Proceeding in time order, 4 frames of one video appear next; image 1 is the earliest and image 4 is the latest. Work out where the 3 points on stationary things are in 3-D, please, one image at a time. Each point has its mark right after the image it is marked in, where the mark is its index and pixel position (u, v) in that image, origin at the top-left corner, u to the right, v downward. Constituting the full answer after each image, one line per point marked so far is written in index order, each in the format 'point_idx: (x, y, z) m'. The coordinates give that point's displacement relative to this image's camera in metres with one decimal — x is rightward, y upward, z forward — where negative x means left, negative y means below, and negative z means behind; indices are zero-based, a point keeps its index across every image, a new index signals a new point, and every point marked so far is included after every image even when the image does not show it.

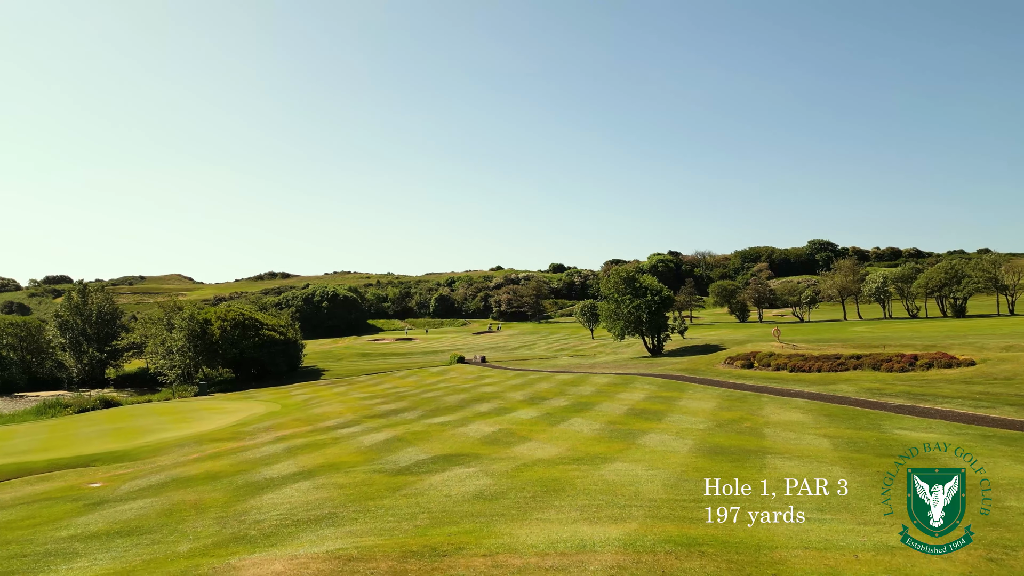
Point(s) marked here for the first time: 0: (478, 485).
0: (-0.8, -4.6, +10.9) m
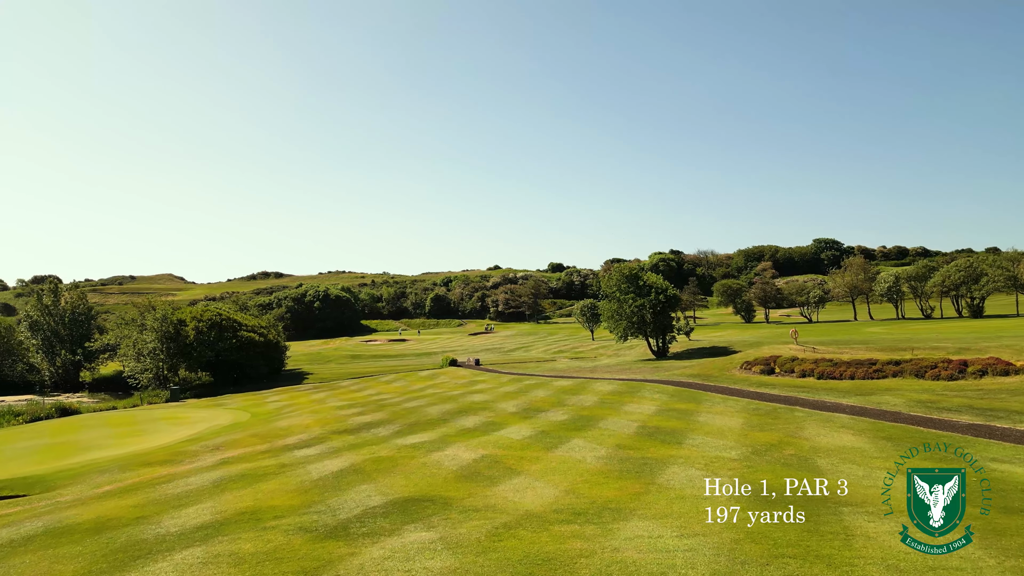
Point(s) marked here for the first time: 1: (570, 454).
0: (-1.3, -4.4, +7.3) m
1: (+1.8, -5.3, +14.9) m
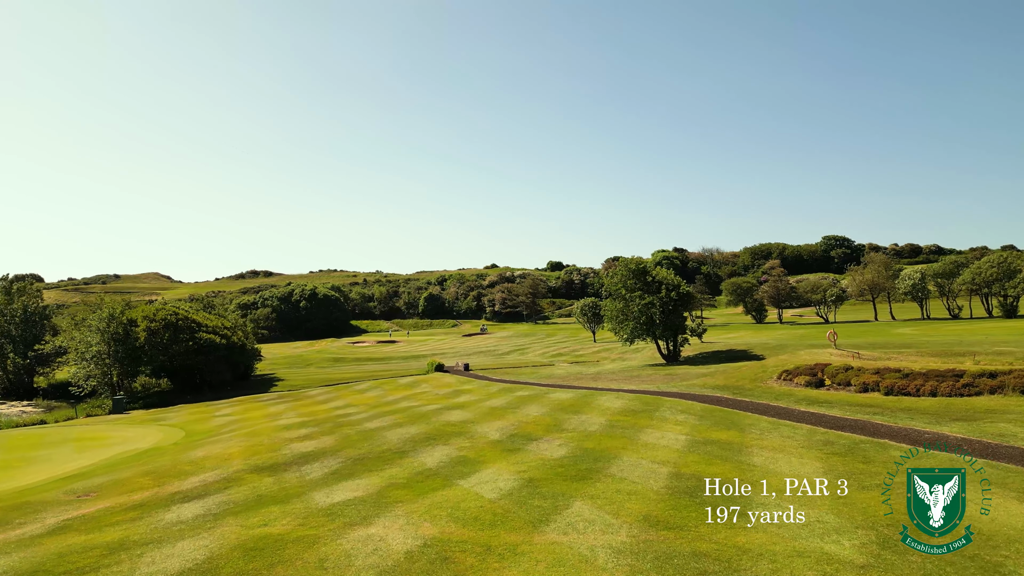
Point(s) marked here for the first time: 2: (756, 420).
0: (-2.0, -4.0, +1.4) m
1: (+1.1, -4.9, +8.9) m
2: (+9.9, -5.3, +18.9) m
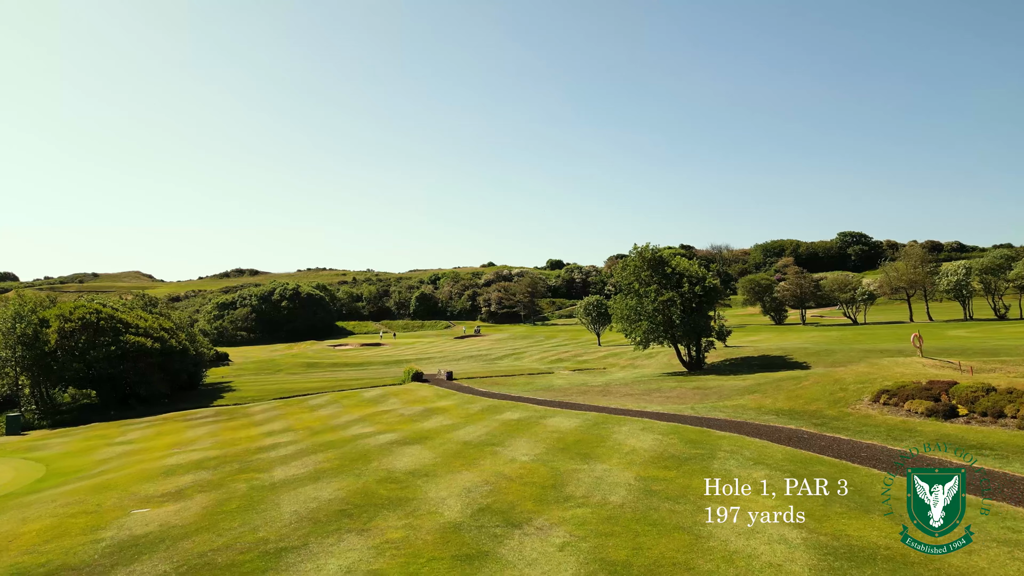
0: (-2.8, -3.2, -6.6) m
1: (+0.3, -4.2, +0.9) m
2: (+9.2, -4.7, +10.8) m
